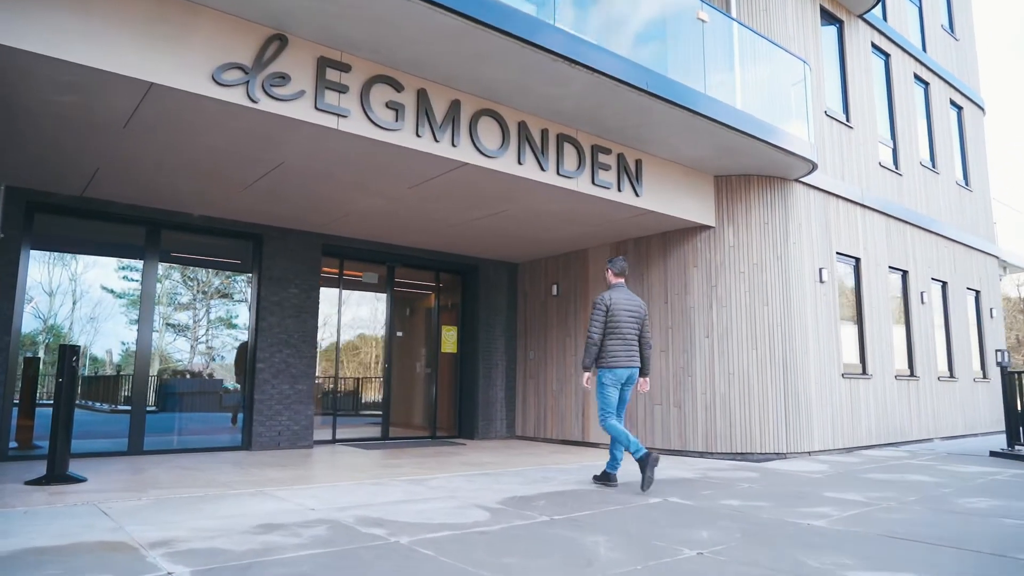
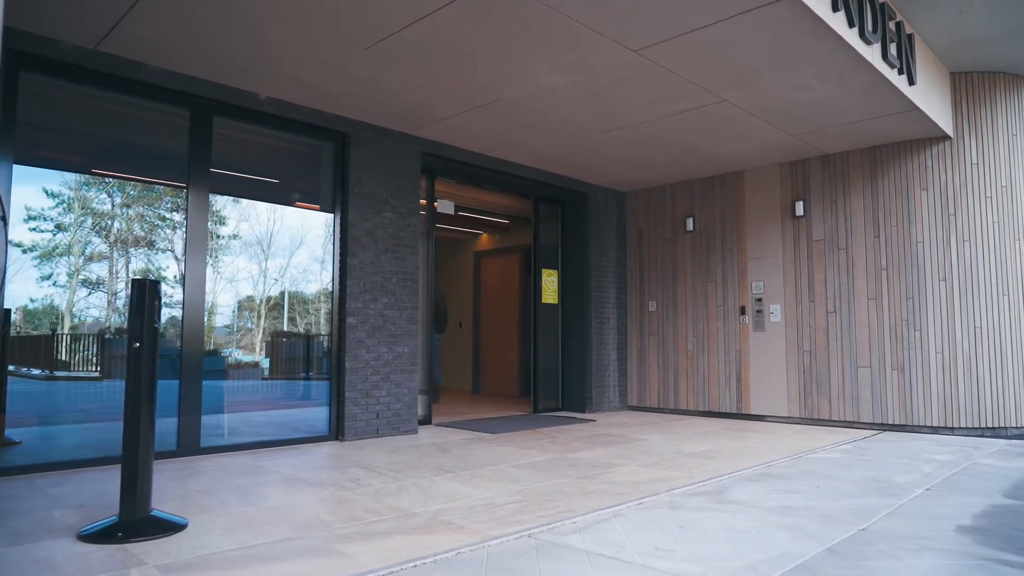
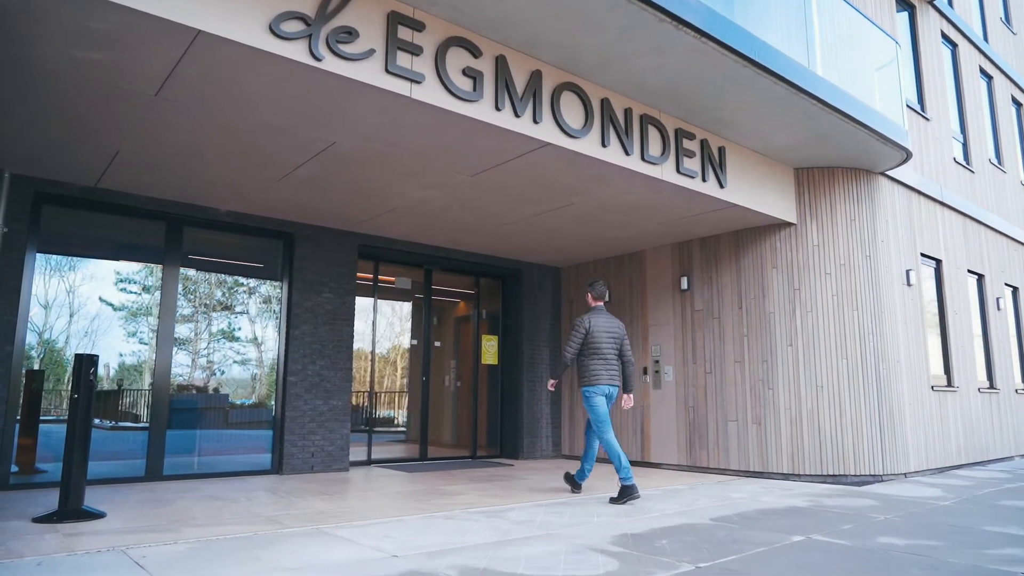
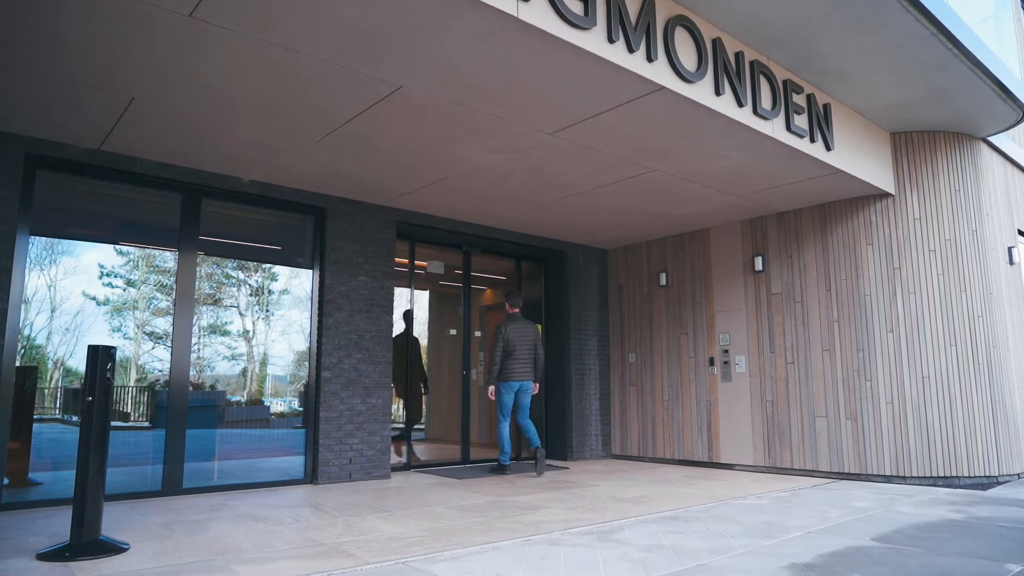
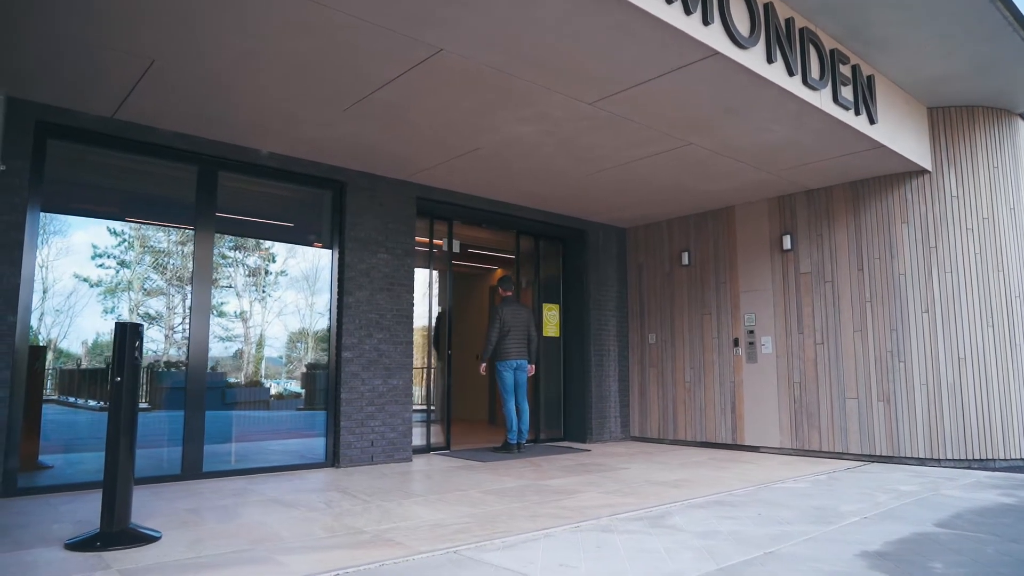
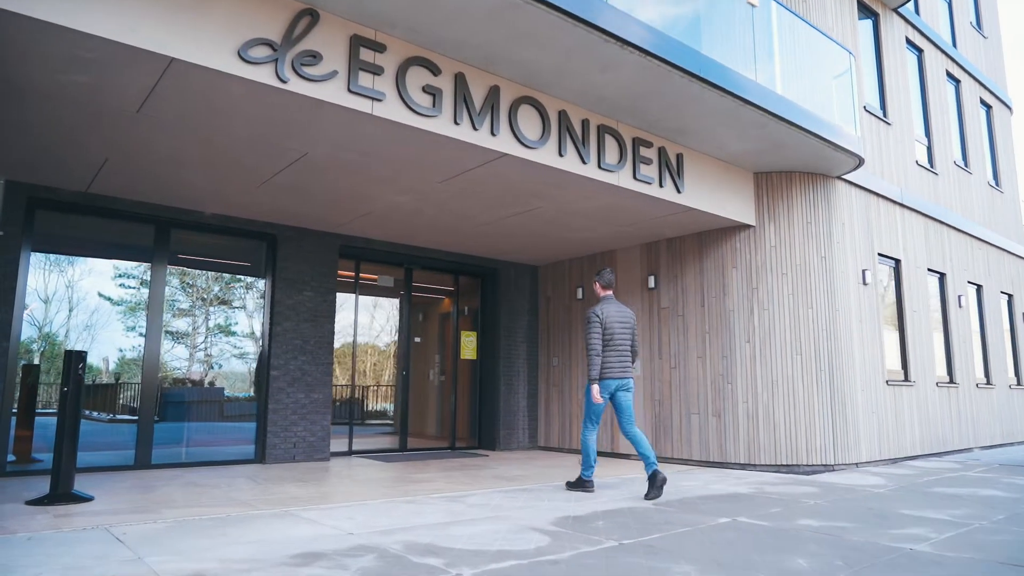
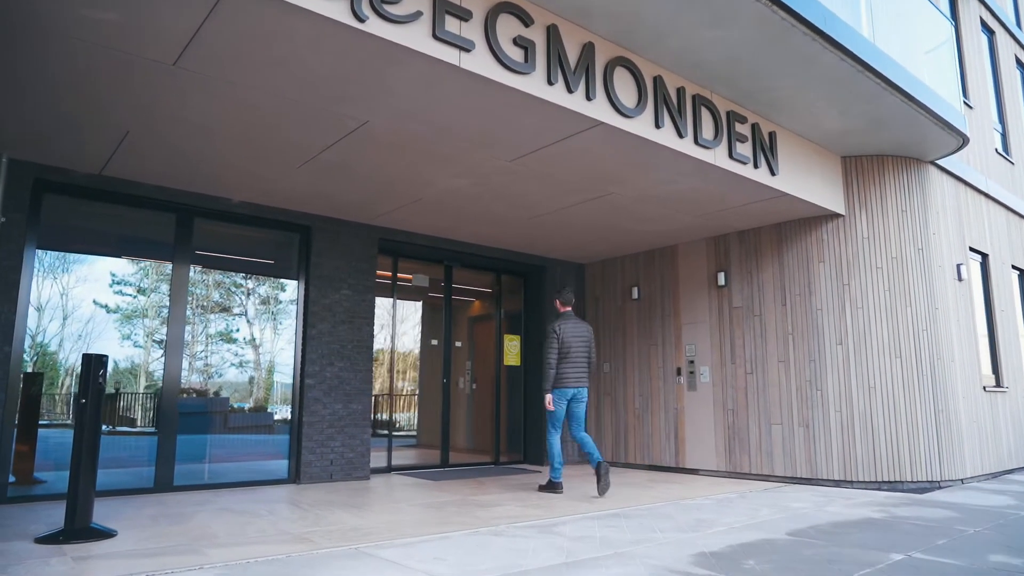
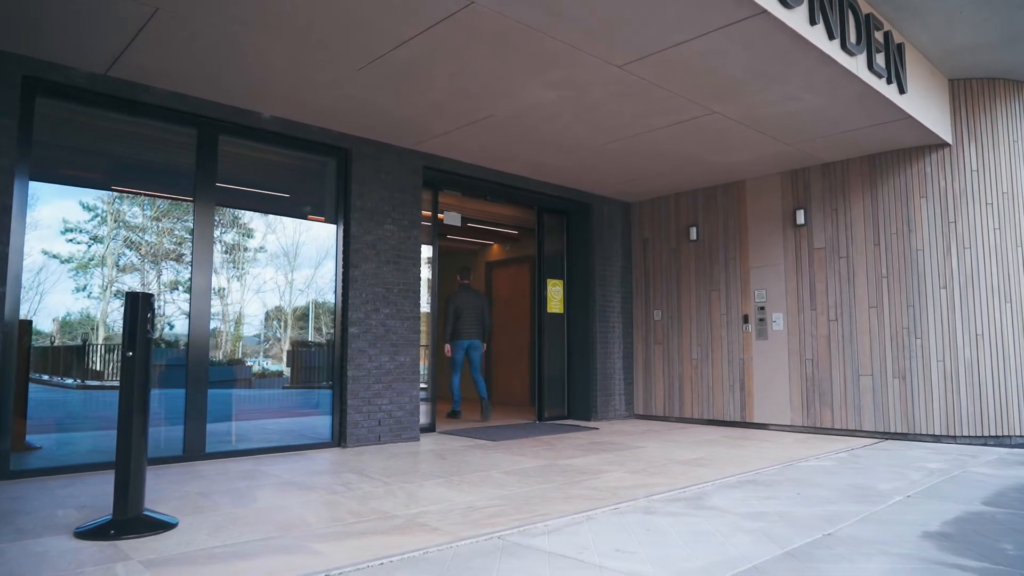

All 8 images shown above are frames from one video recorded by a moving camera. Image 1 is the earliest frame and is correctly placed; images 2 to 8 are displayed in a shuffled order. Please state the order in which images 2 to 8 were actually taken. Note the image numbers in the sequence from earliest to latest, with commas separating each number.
6, 3, 7, 4, 5, 8, 2
